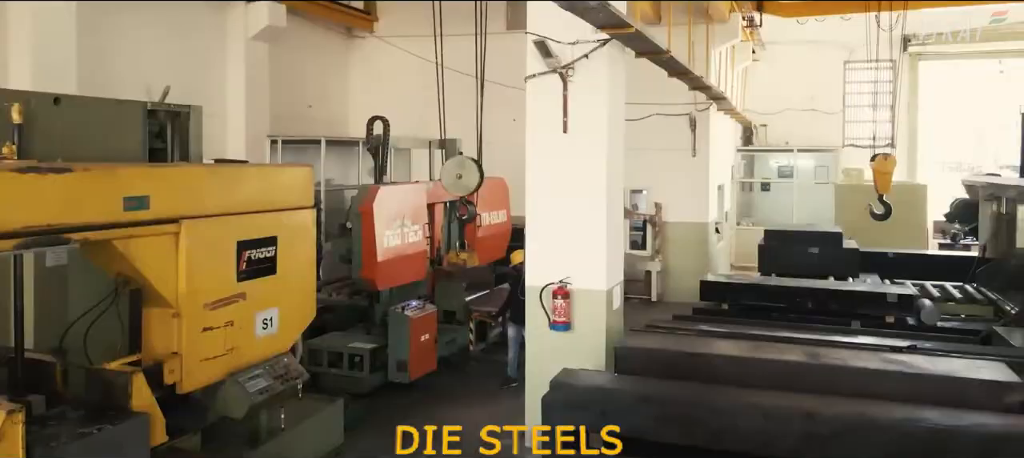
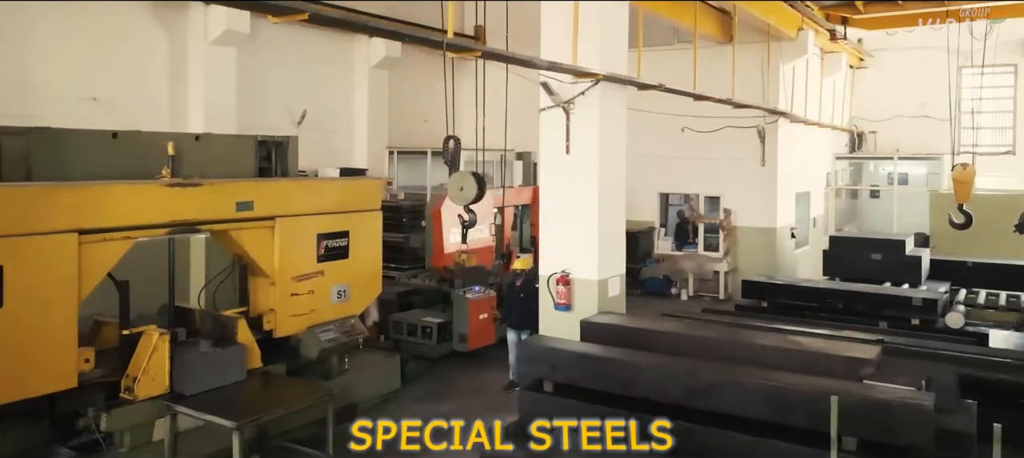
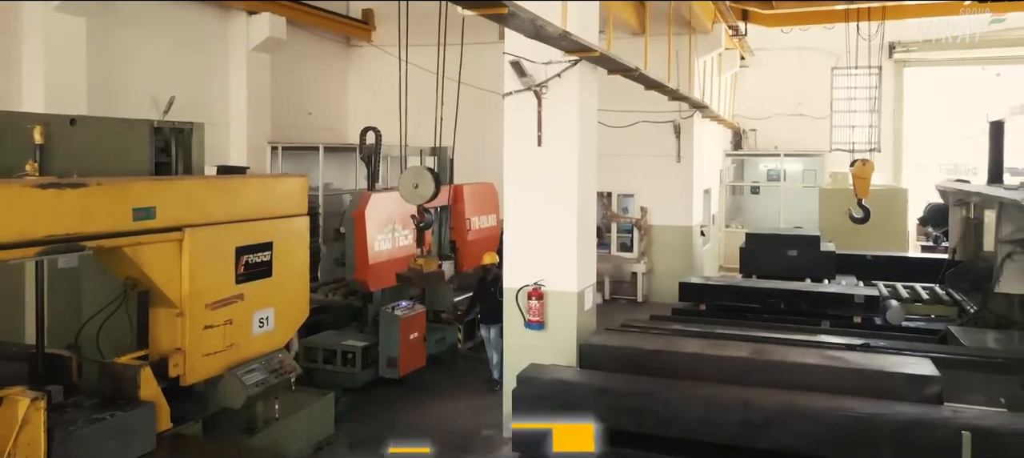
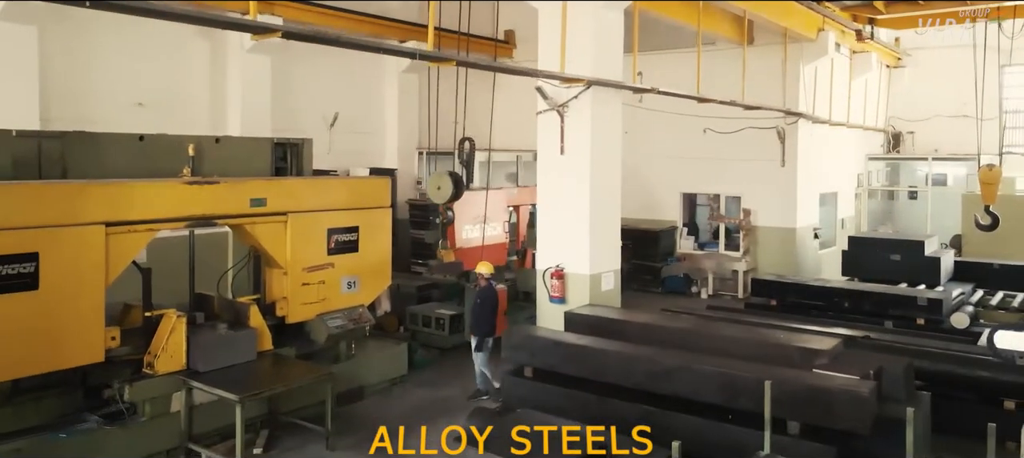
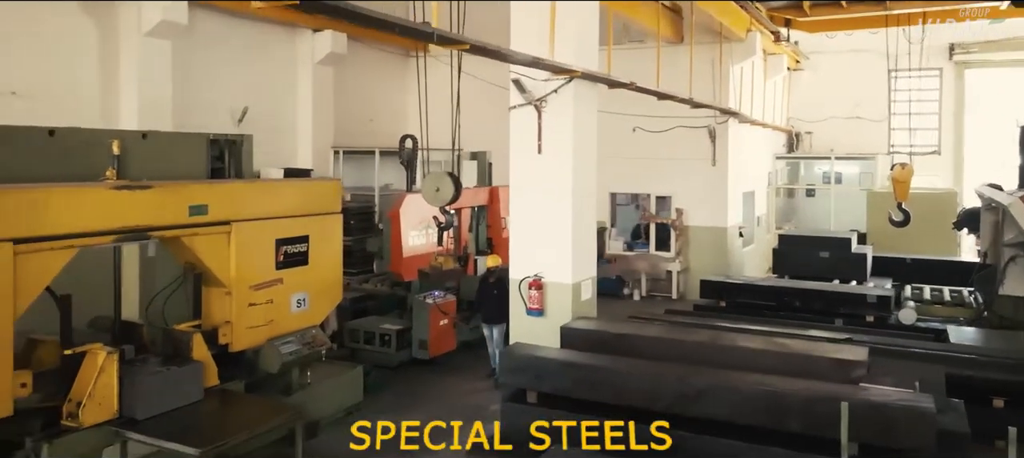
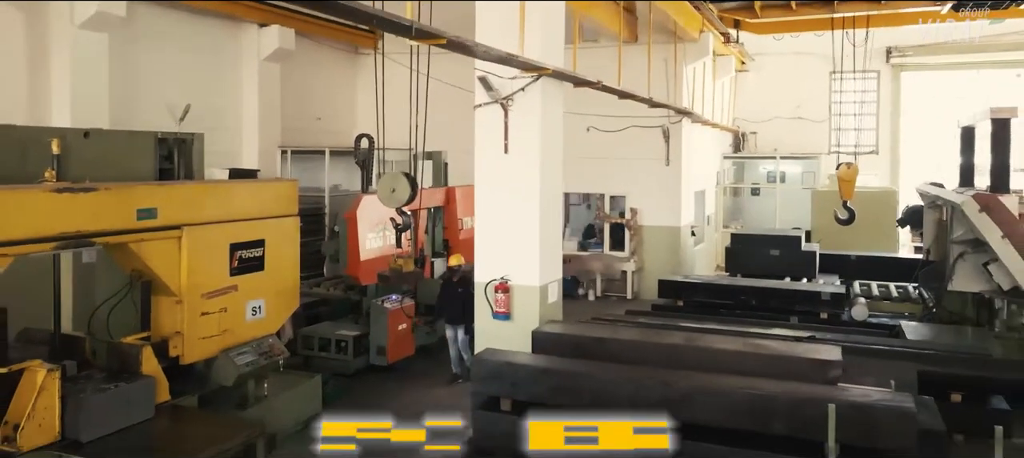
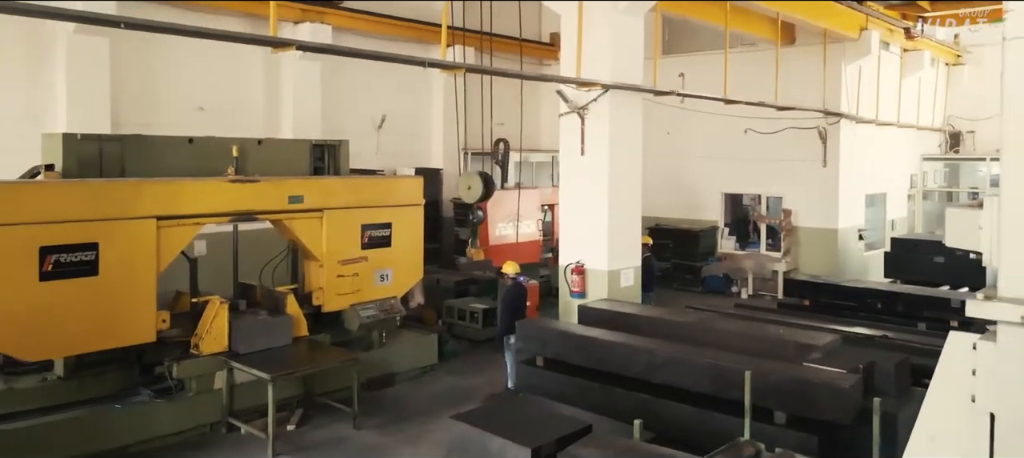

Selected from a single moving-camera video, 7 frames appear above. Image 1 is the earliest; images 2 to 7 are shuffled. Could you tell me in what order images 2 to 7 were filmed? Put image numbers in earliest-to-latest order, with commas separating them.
3, 6, 5, 2, 4, 7
